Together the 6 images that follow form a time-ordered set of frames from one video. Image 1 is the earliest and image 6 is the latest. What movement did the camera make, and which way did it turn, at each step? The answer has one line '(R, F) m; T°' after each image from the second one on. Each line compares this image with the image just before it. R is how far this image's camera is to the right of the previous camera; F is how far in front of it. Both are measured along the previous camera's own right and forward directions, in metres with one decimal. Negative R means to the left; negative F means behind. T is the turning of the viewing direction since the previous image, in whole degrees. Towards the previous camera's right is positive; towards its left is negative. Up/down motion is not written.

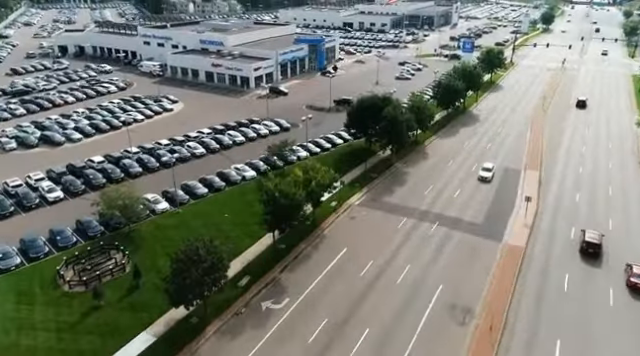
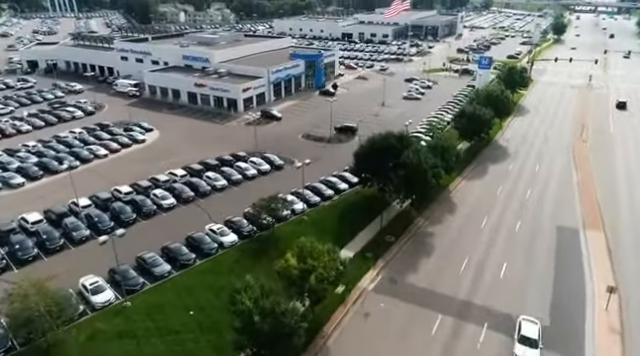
(-0.2, +10.2) m; 0°
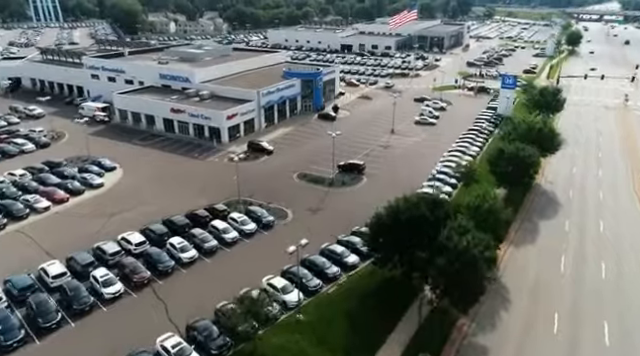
(-0.2, +10.8) m; 0°
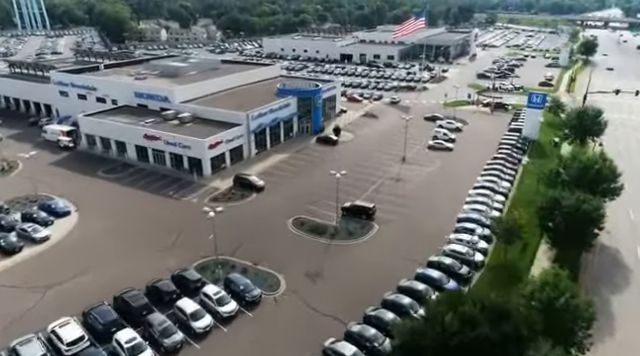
(-0.2, +9.0) m; 0°
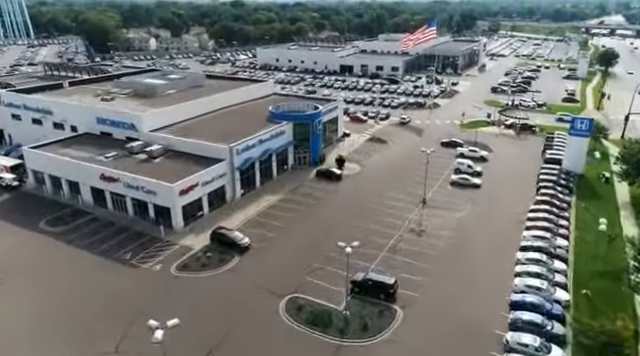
(-0.3, +10.2) m; 0°
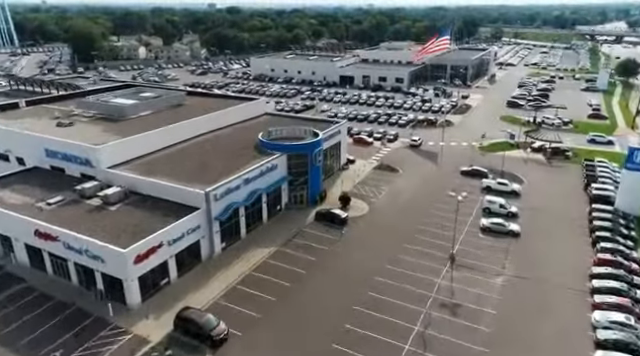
(-0.2, +9.2) m; 0°
